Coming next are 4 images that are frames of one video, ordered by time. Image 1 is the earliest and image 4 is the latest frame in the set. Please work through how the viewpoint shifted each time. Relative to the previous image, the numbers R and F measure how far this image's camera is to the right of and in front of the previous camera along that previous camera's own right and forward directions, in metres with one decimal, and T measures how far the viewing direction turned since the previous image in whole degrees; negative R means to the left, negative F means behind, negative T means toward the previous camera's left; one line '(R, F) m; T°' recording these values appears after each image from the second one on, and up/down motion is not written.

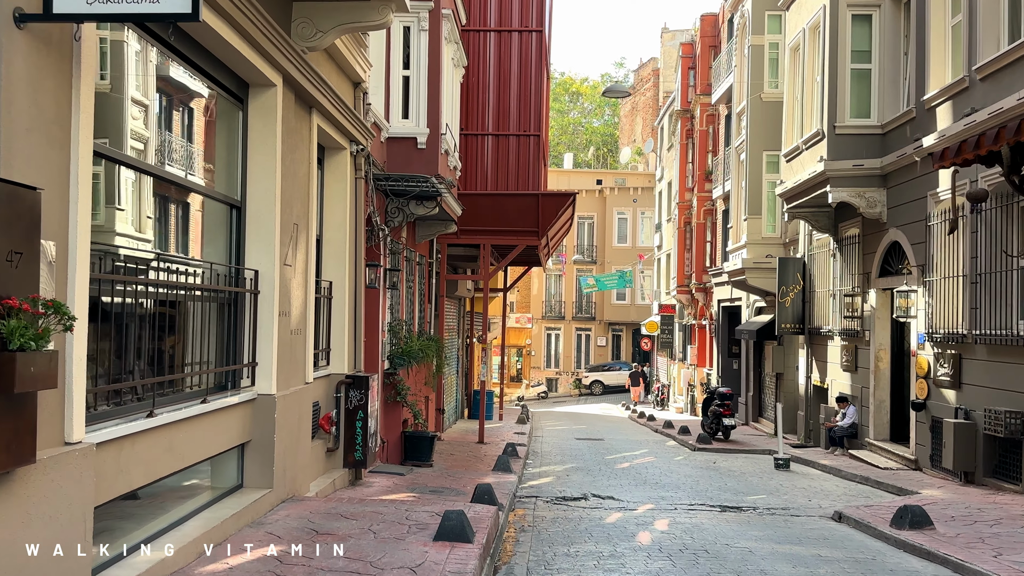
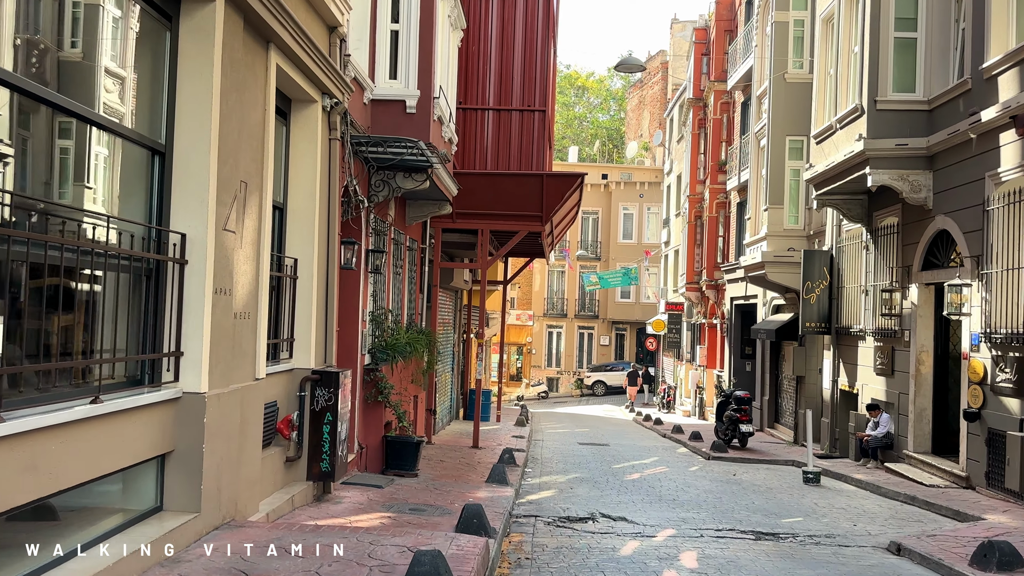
(0.0, +1.6) m; 0°
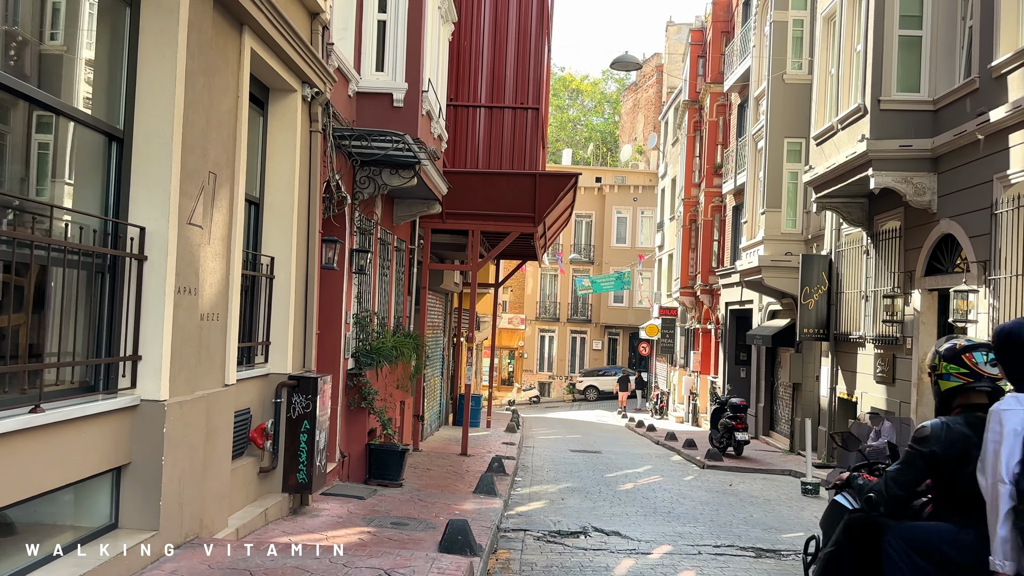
(0.0, +0.5) m; +1°
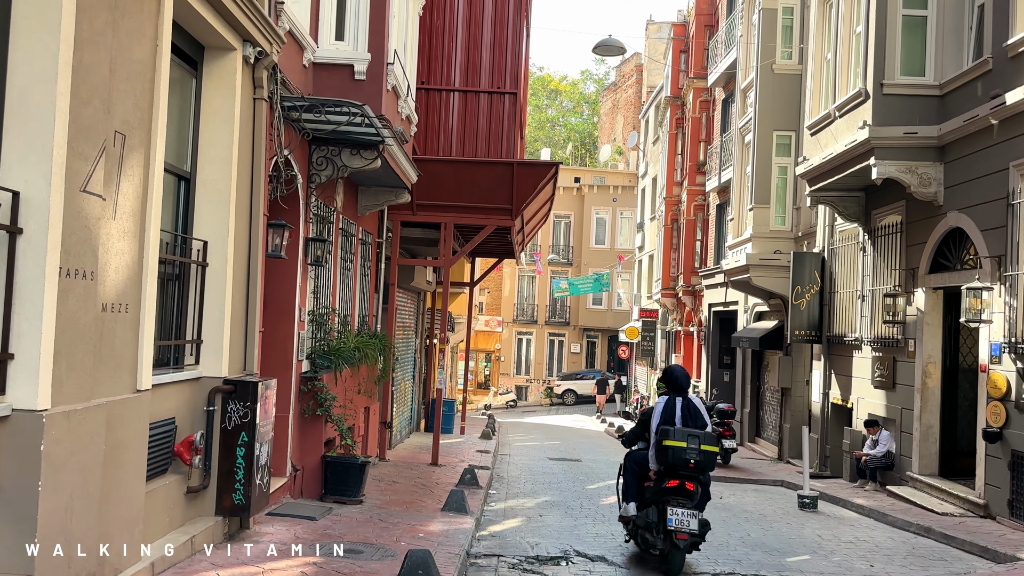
(0.0, +1.1) m; +2°
